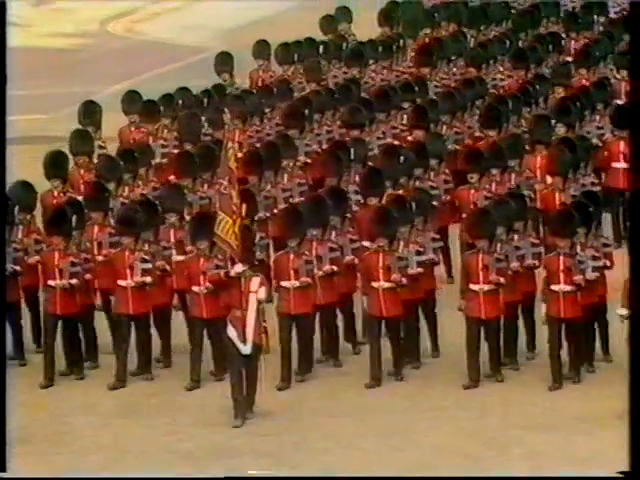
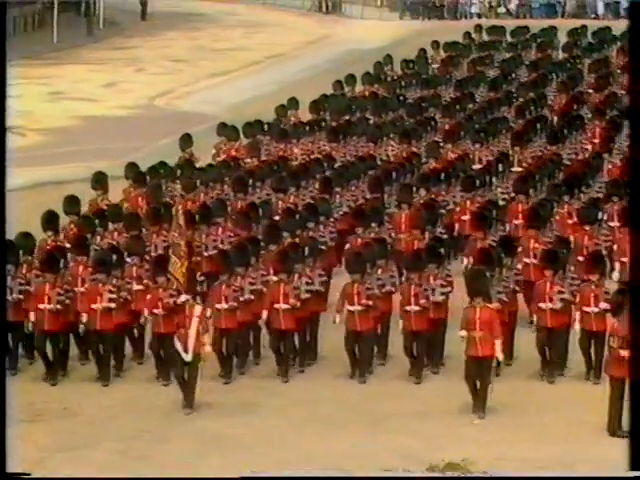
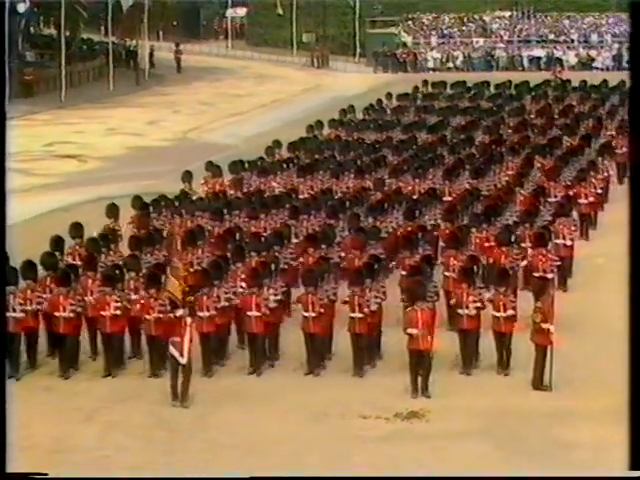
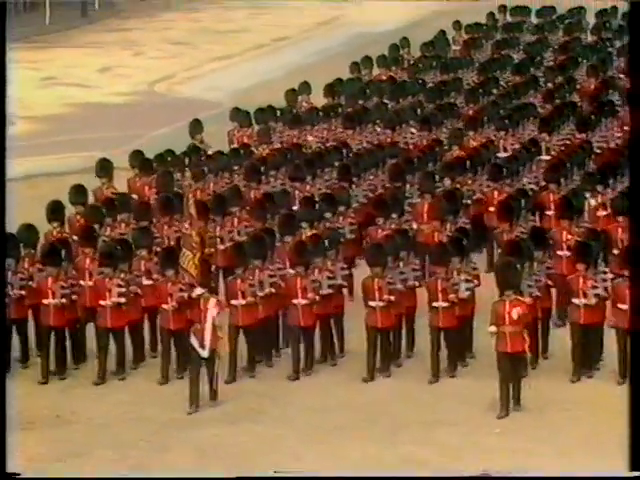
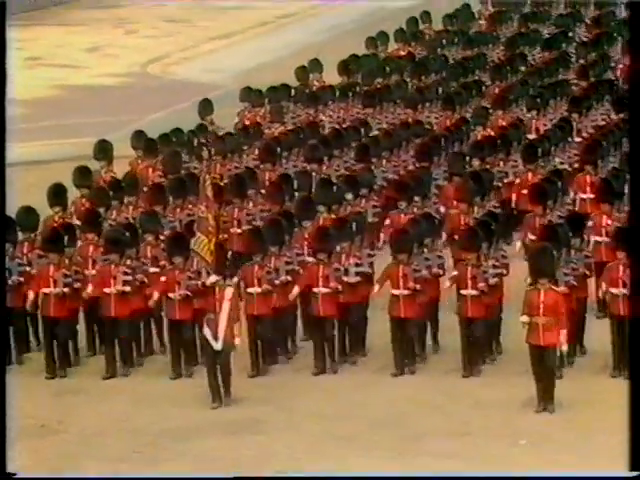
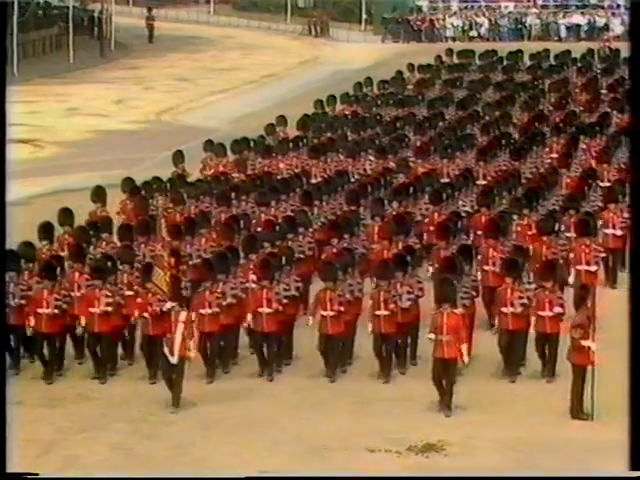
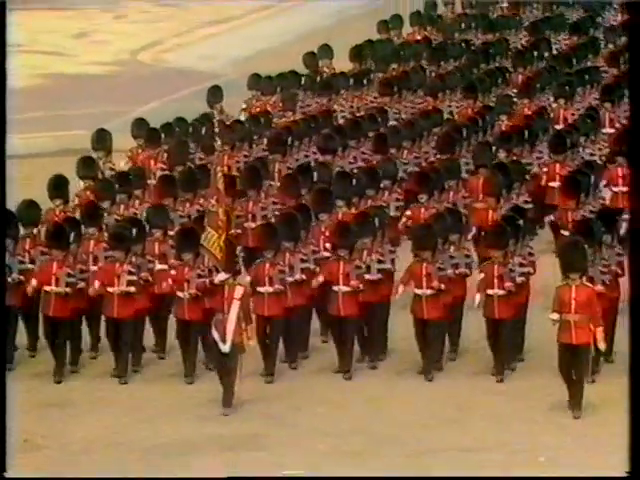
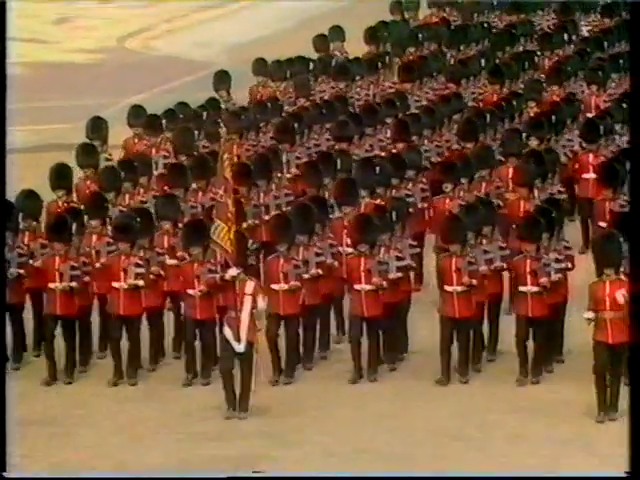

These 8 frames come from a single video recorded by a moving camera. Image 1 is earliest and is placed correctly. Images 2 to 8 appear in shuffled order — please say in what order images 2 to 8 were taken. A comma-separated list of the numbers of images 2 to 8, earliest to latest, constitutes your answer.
8, 7, 5, 4, 2, 6, 3
